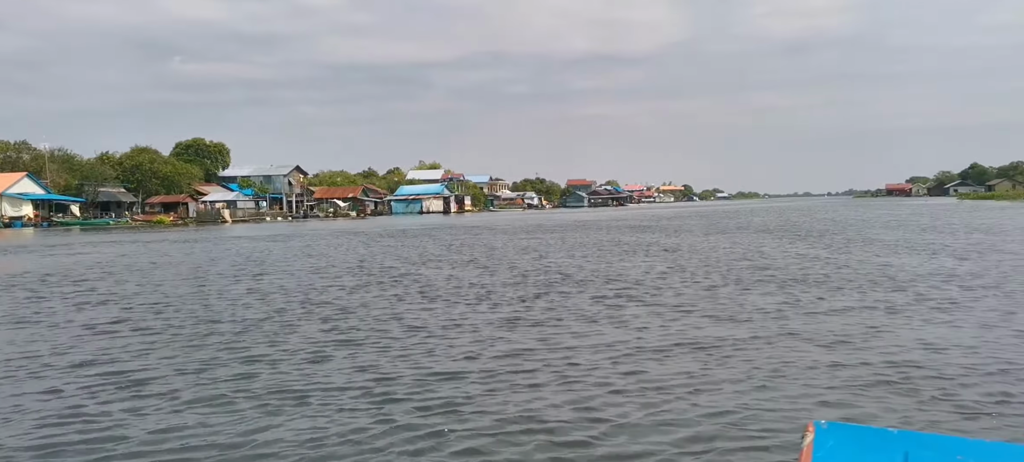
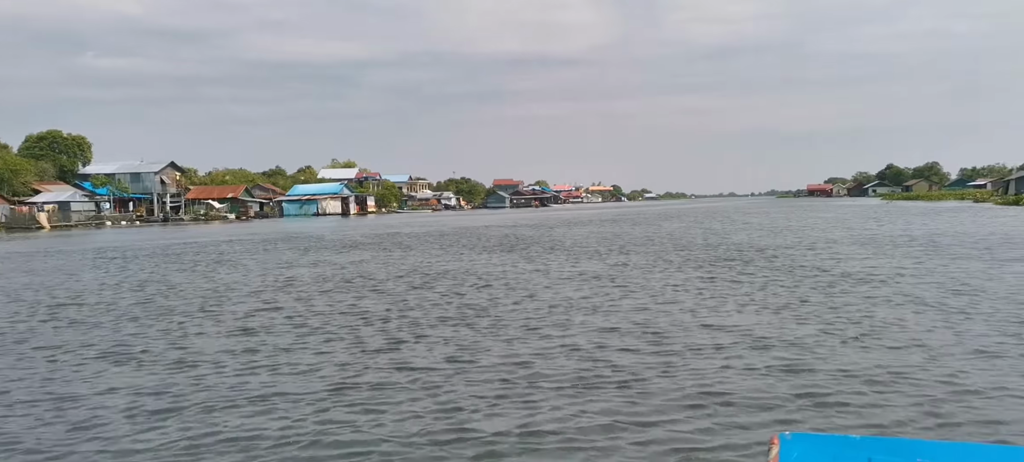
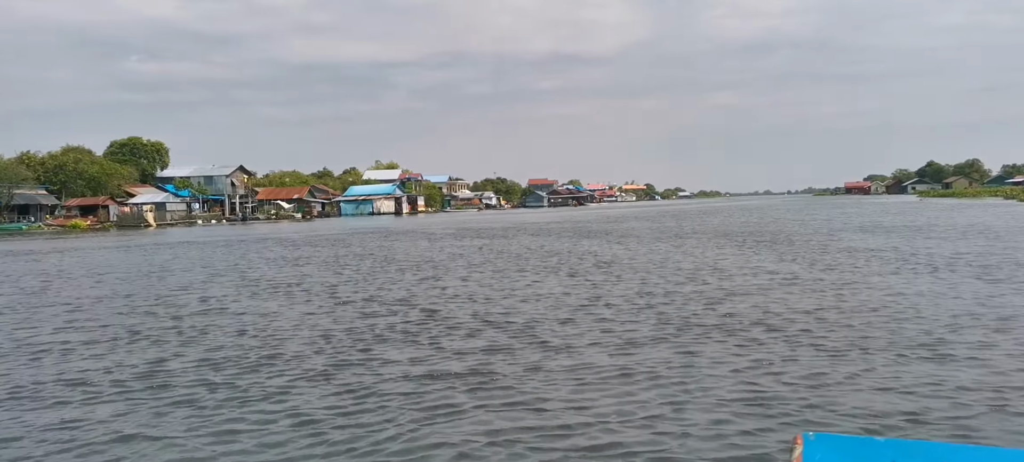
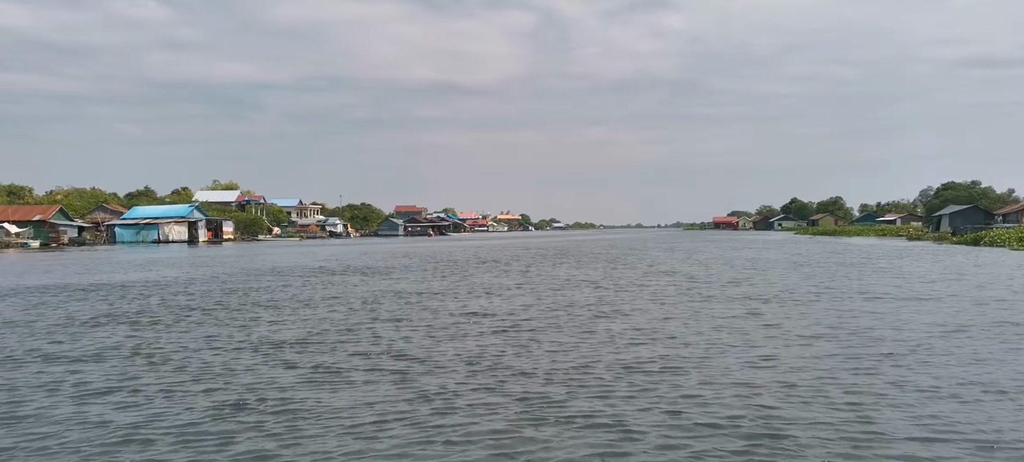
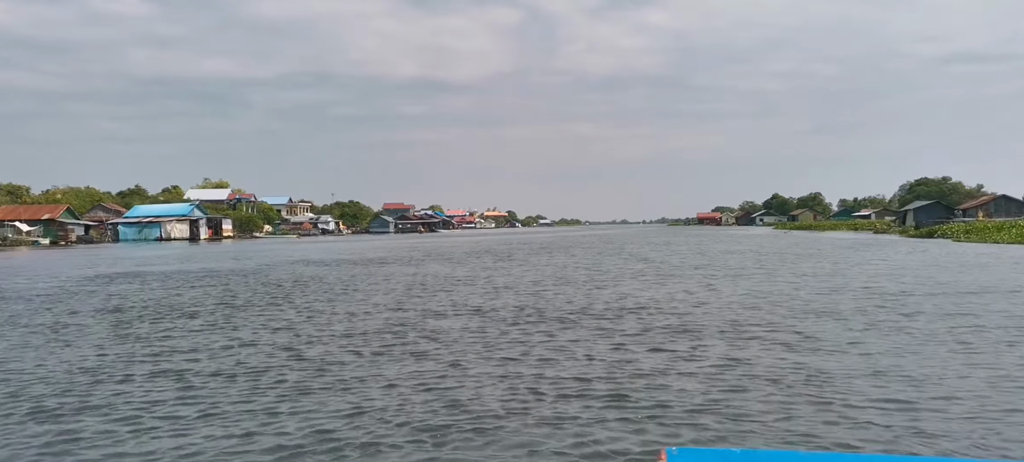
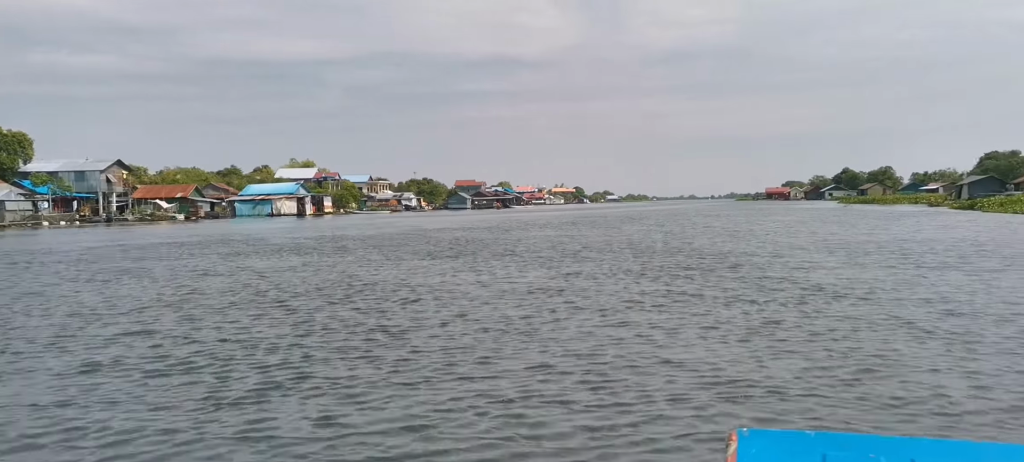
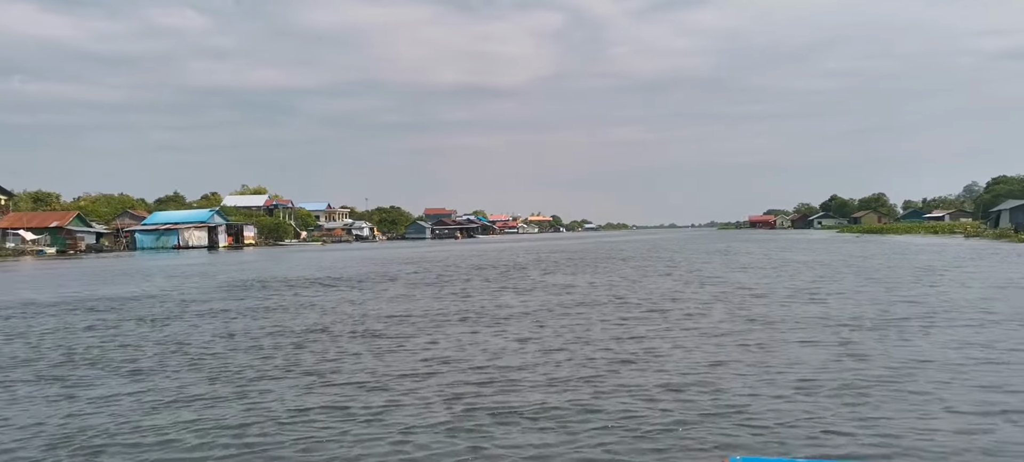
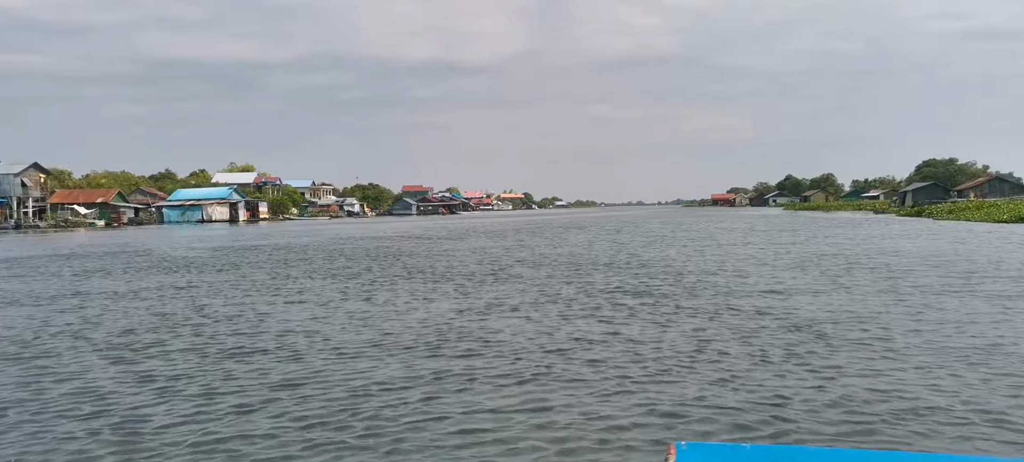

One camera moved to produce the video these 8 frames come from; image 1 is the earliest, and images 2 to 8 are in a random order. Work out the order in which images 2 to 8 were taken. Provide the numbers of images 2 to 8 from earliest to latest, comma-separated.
3, 2, 6, 8, 5, 4, 7
